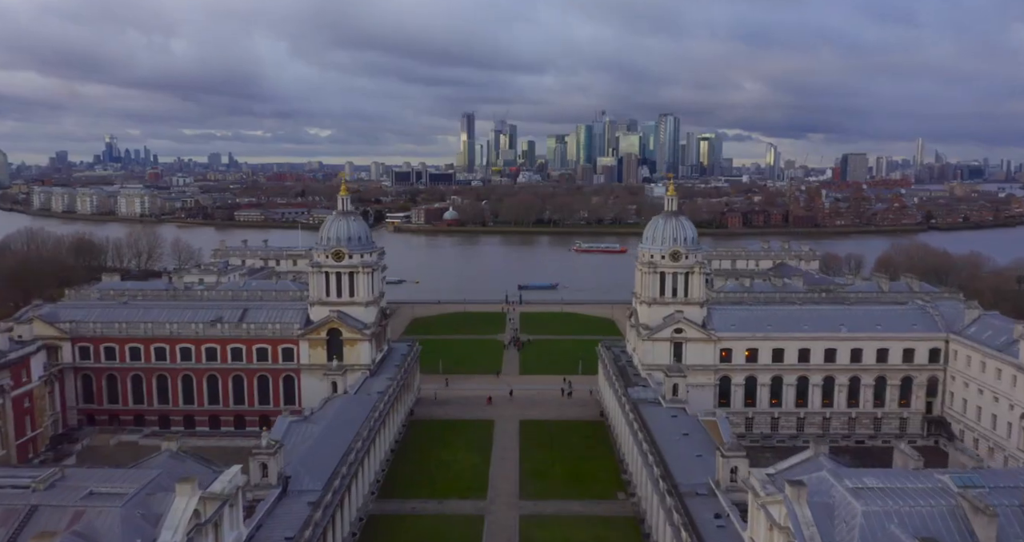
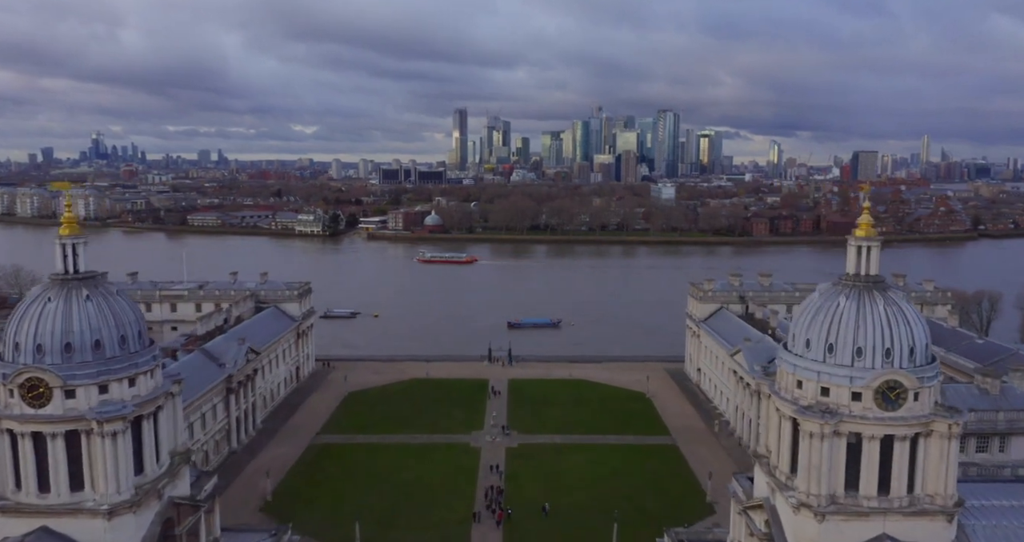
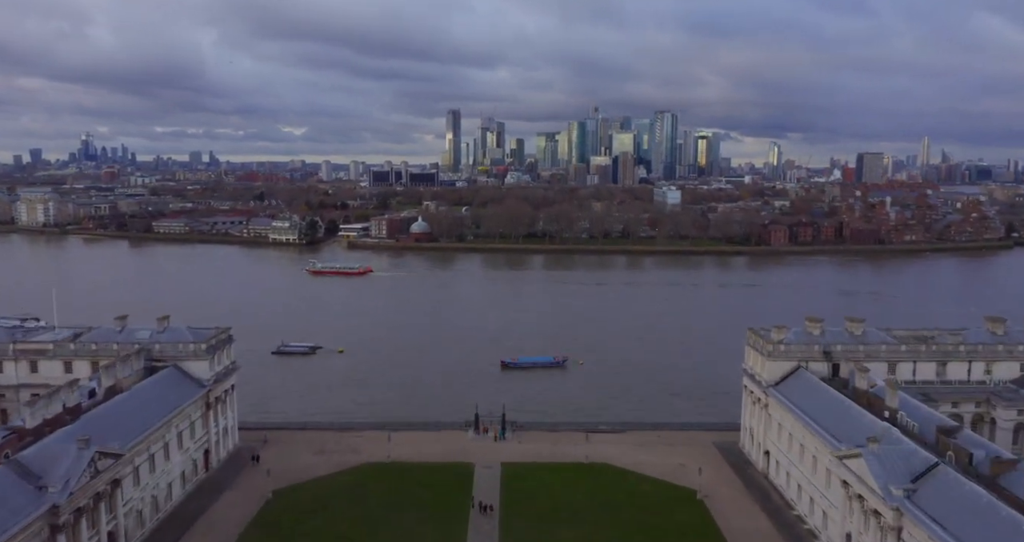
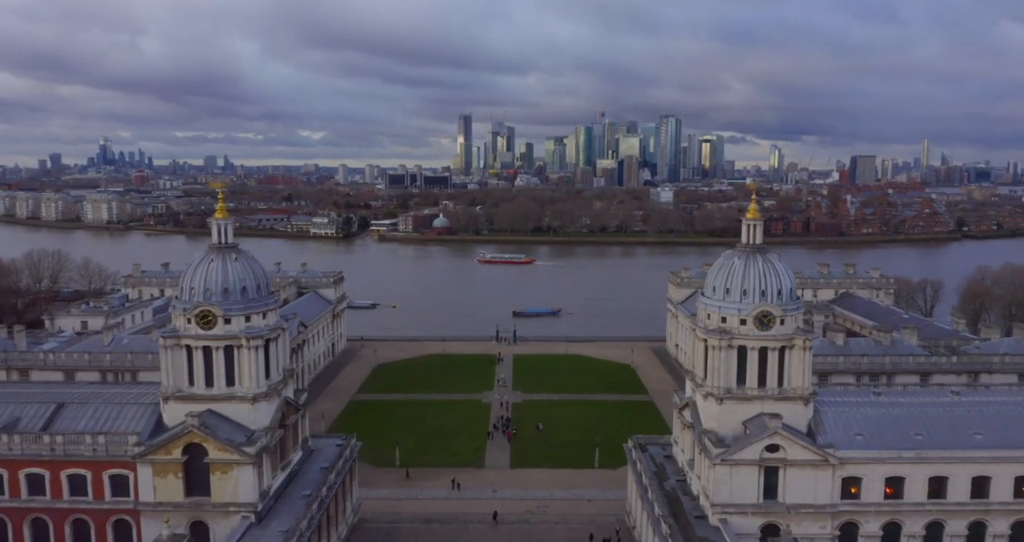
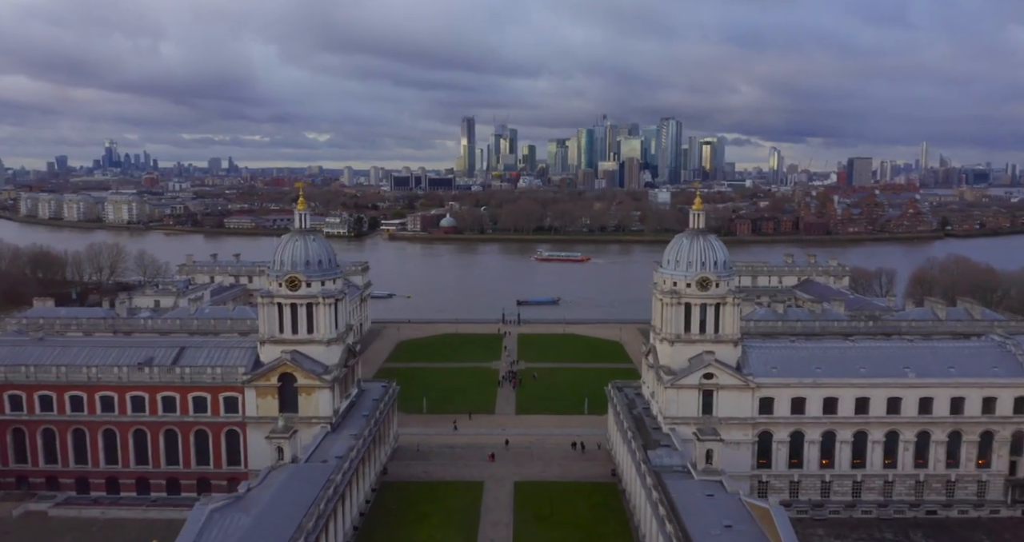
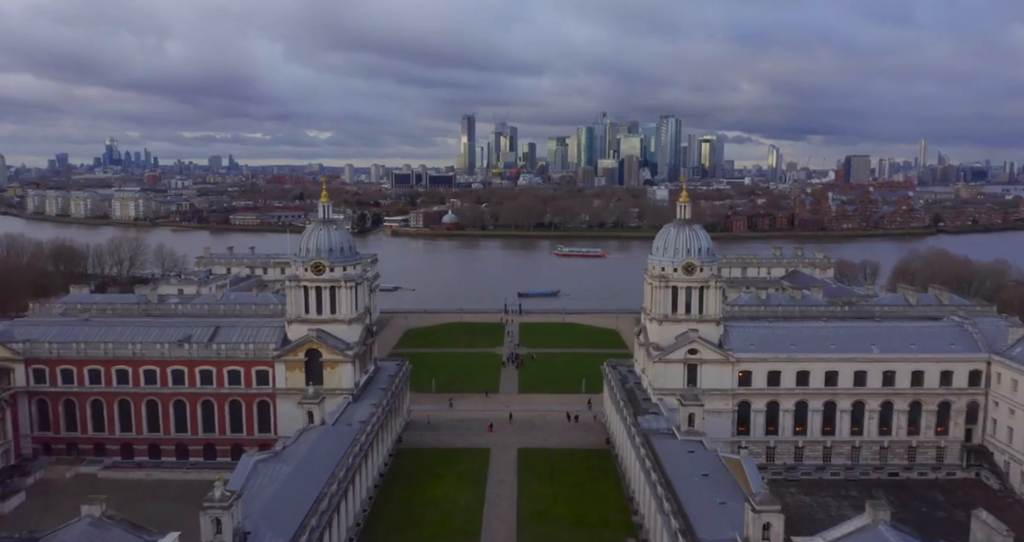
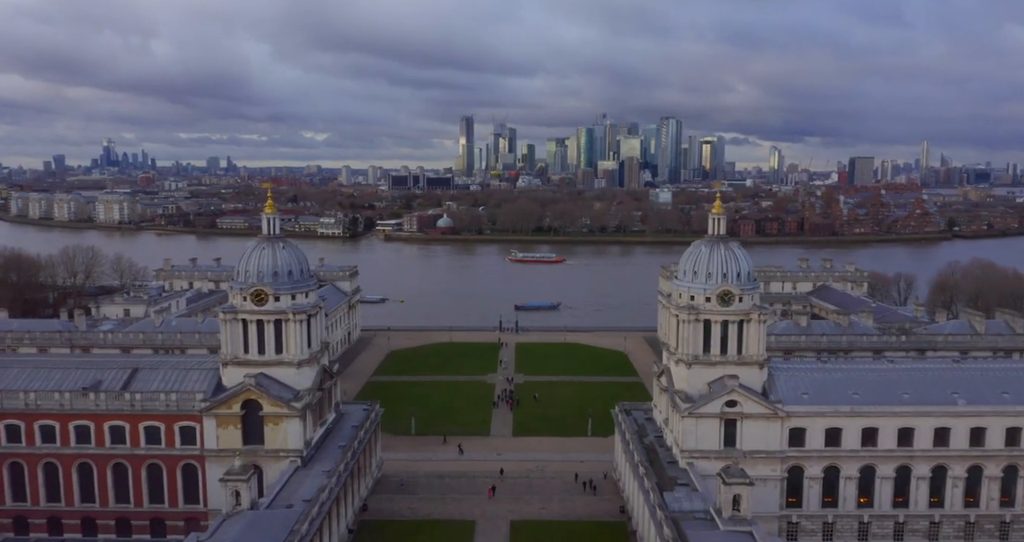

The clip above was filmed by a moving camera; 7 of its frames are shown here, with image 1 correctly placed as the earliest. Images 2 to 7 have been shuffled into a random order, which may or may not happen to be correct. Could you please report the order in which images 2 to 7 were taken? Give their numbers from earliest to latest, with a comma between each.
6, 5, 7, 4, 2, 3
